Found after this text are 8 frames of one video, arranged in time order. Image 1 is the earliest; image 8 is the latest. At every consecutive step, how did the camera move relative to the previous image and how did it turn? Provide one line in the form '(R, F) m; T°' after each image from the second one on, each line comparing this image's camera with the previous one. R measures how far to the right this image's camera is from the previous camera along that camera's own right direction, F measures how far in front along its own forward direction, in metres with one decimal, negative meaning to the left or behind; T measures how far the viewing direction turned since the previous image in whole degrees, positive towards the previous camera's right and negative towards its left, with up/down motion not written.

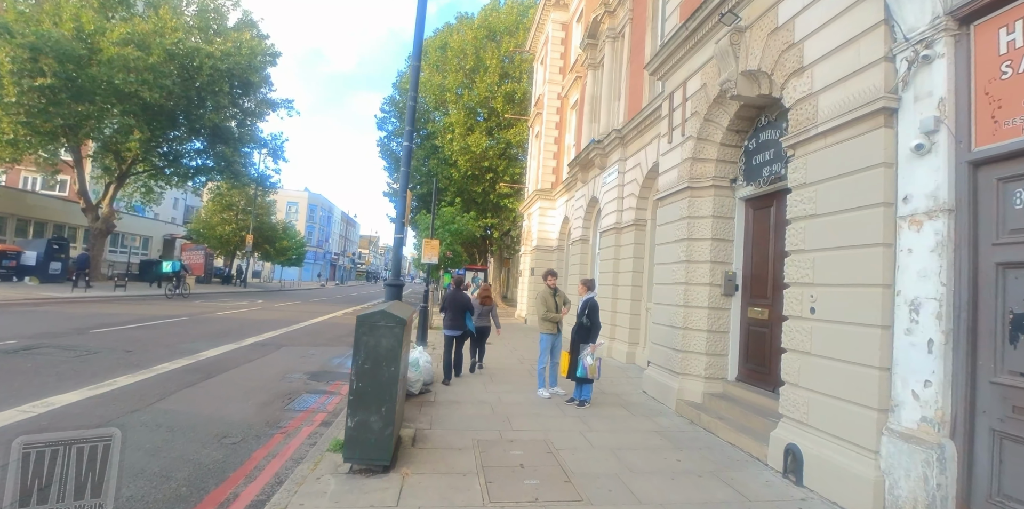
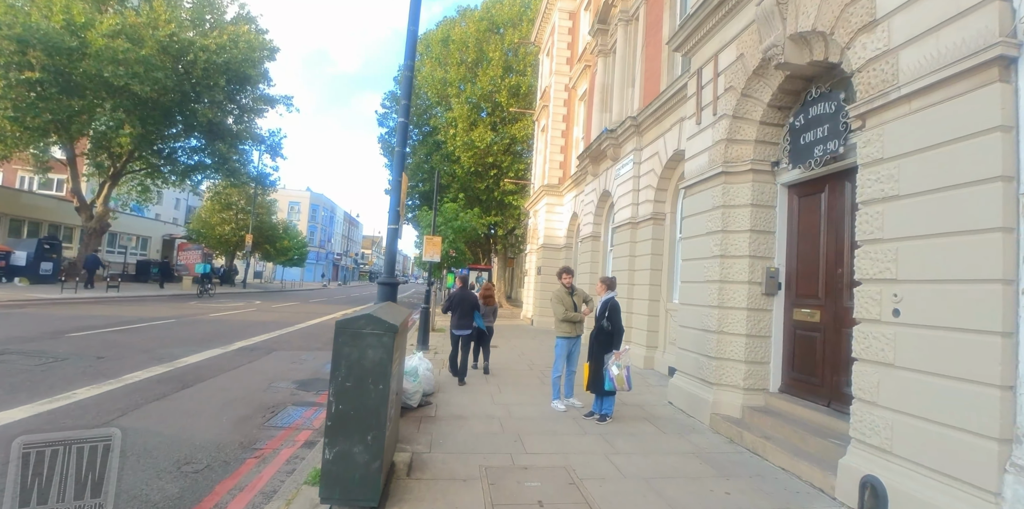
(-0.1, +0.8) m; 0°
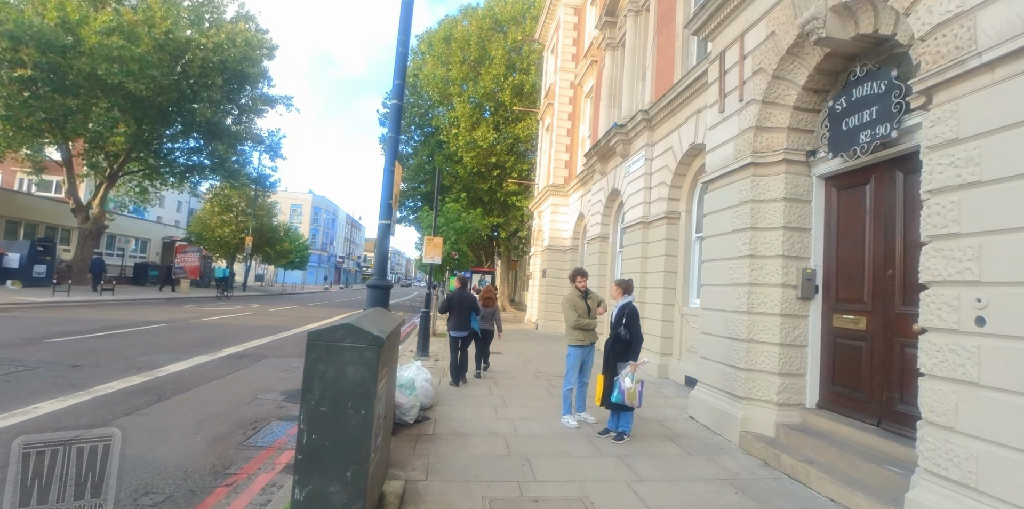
(0.0, +0.6) m; 0°
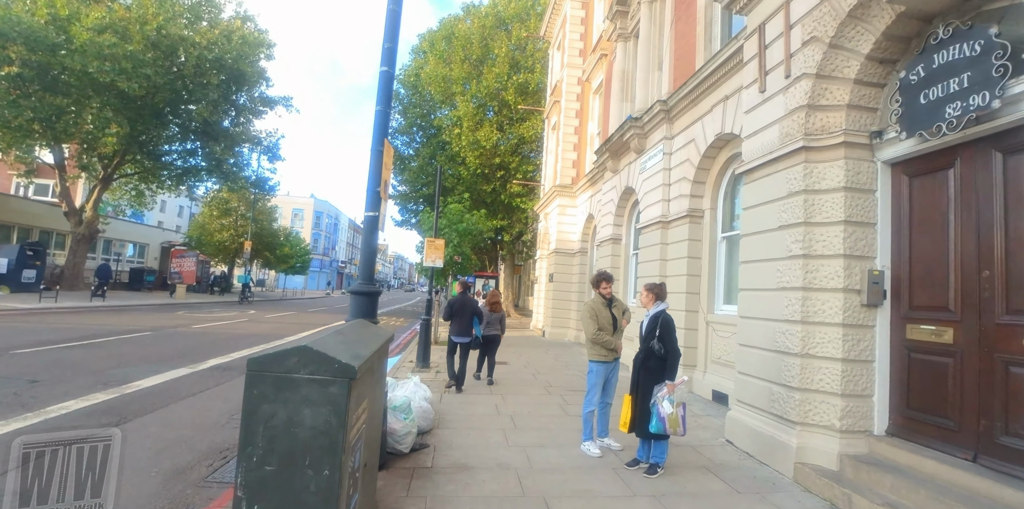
(-0.1, +0.8) m; 0°
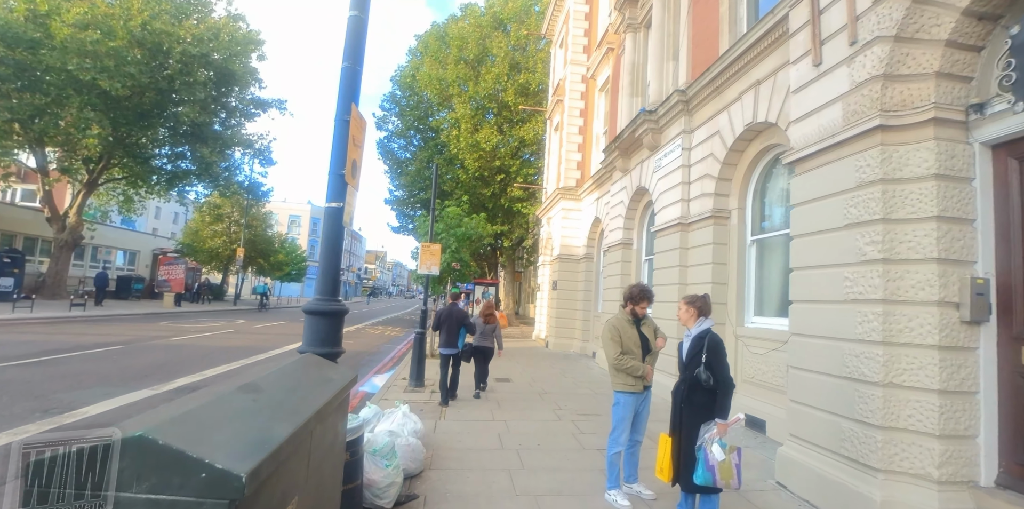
(-0.1, +0.9) m; 0°
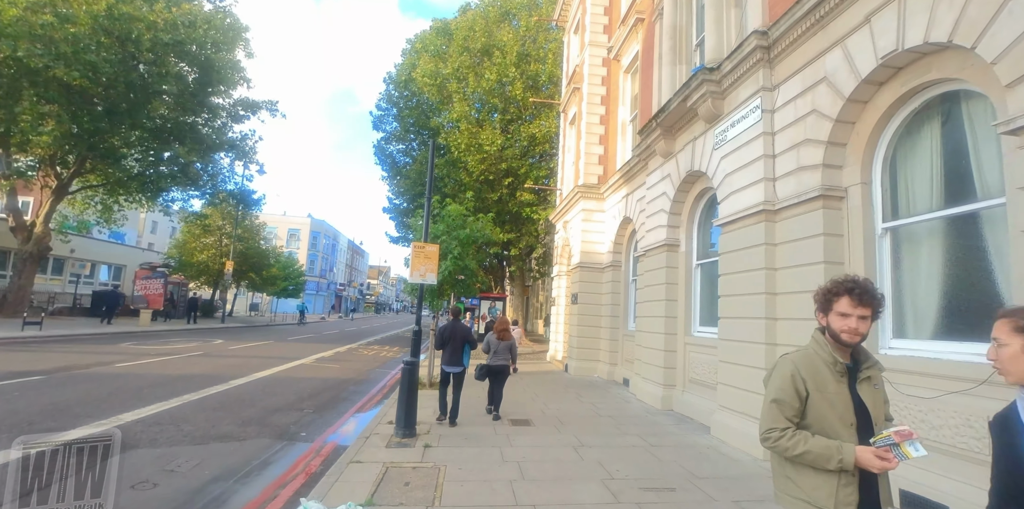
(-0.2, +2.3) m; -1°
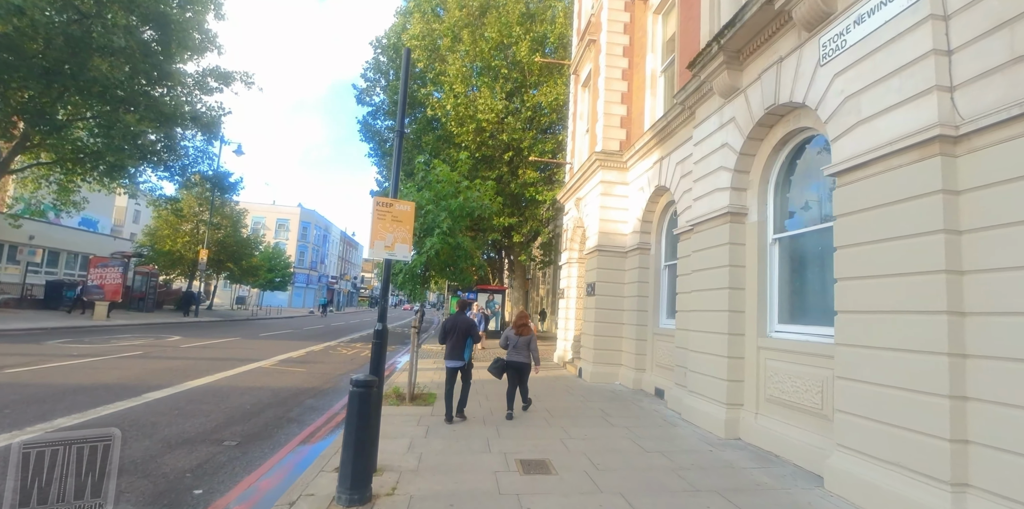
(-0.1, +2.4) m; 0°
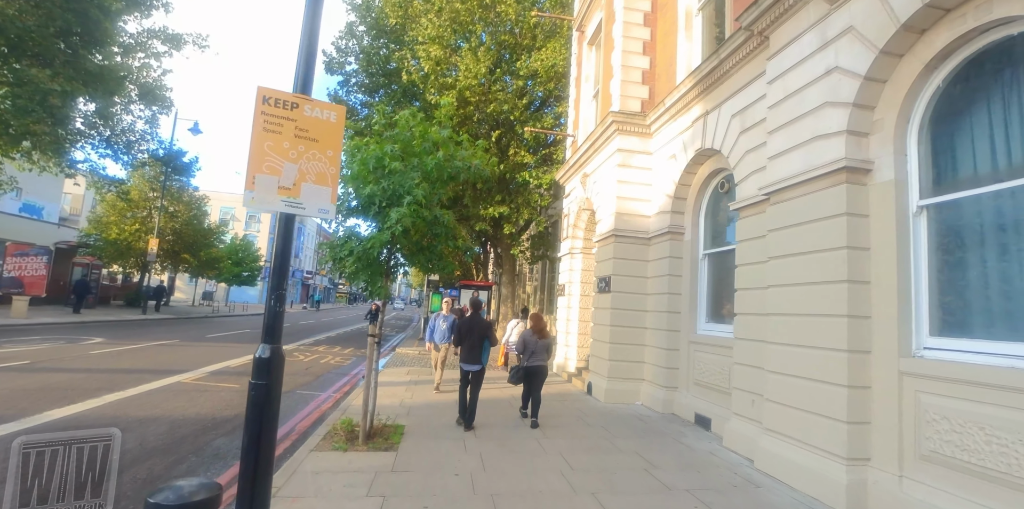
(-0.2, +2.4) m; +2°
